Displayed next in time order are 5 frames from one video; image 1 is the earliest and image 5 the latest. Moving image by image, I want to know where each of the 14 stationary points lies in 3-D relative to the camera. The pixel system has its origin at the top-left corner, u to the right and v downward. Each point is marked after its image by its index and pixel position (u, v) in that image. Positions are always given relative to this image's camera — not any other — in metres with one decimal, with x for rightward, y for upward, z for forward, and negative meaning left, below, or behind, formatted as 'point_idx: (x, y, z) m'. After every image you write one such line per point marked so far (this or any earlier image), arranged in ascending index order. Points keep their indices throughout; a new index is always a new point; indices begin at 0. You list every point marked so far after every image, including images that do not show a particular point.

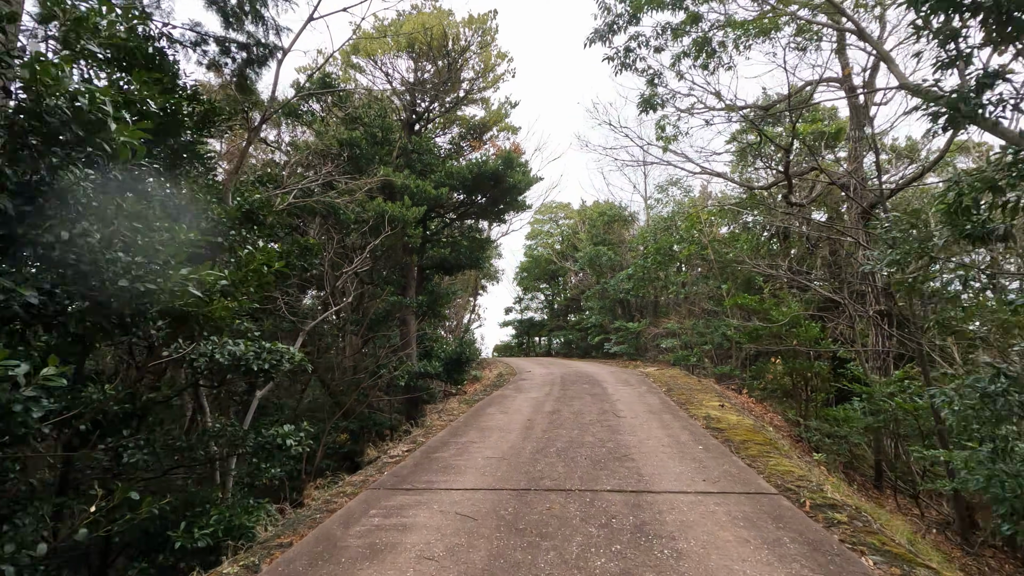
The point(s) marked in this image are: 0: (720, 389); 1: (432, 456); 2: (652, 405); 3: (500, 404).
0: (+3.6, -1.7, +9.0) m
1: (-0.7, -1.4, +4.3) m
2: (+1.8, -1.5, +6.7) m
3: (-0.2, -1.6, +7.2) m
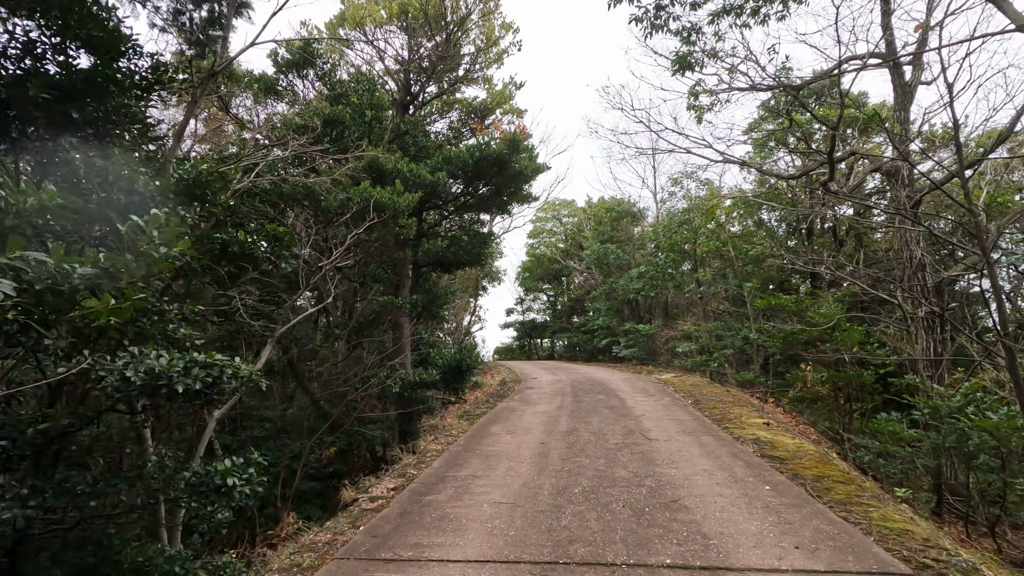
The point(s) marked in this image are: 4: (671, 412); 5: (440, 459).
0: (+3.7, -1.7, +8.0) m
1: (-0.6, -1.4, +3.4) m
2: (+1.9, -1.5, +5.7) m
3: (-0.1, -1.6, +6.2) m
4: (+1.9, -1.5, +6.4) m
5: (-0.6, -1.5, +4.5) m
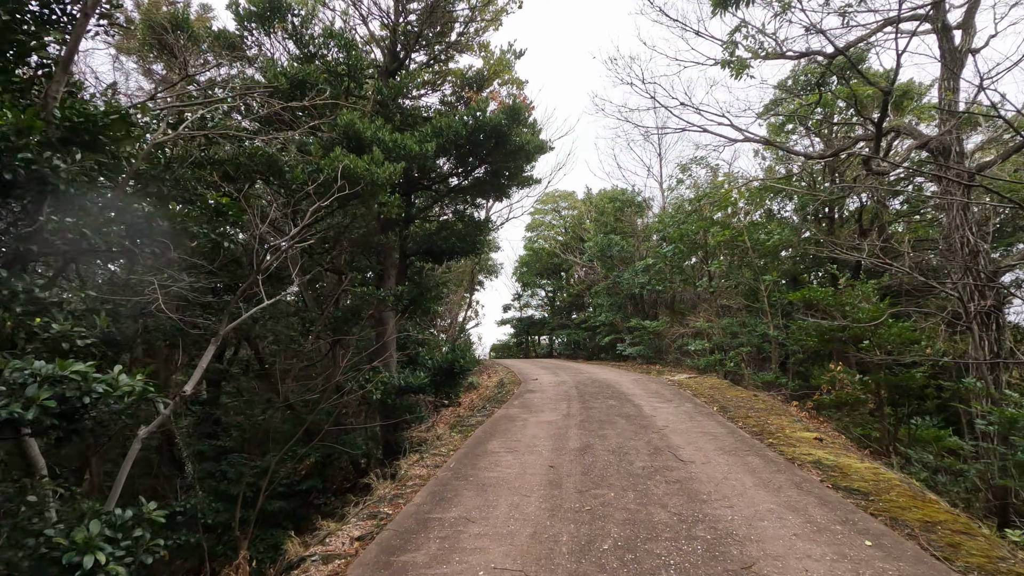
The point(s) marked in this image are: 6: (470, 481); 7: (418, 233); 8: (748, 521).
0: (+3.7, -1.6, +7.1) m
1: (-0.5, -1.3, +2.4) m
2: (+1.9, -1.4, +4.8) m
3: (-0.1, -1.5, +5.3) m
4: (+1.9, -1.4, +5.4) m
5: (-0.6, -1.4, +3.5) m
6: (-0.3, -1.4, +3.7) m
7: (-1.4, +0.8, +7.7) m
8: (+1.3, -1.3, +2.8) m
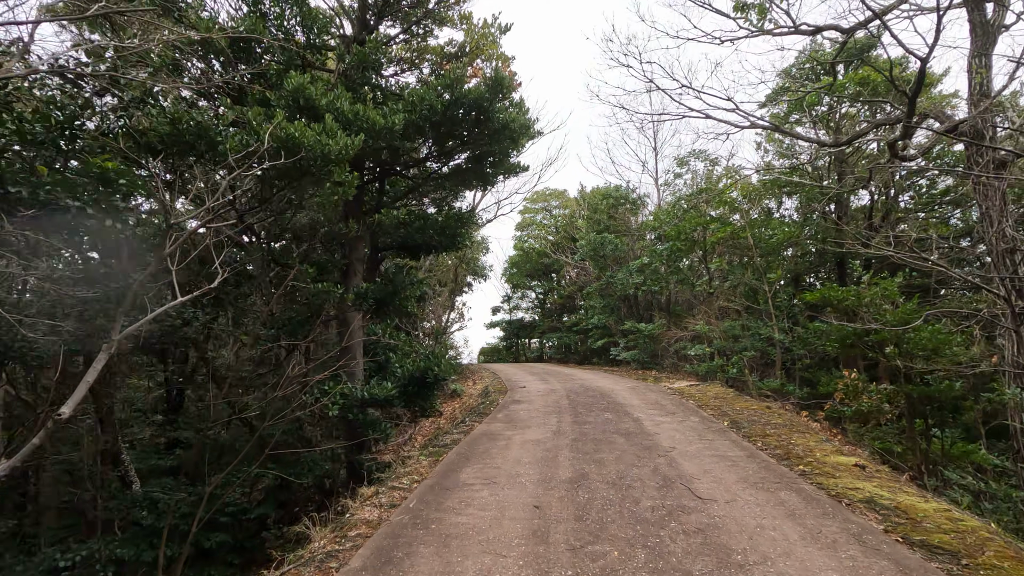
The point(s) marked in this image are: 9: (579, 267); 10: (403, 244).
0: (+3.5, -1.6, +6.3) m
1: (-0.7, -1.2, +1.6) m
2: (+1.7, -1.3, +4.0) m
3: (-0.3, -1.4, +4.5) m
4: (+1.8, -1.4, +4.6) m
5: (-0.7, -1.3, +2.7) m
6: (-0.5, -1.3, +2.9) m
7: (-1.6, +0.8, +6.9) m
8: (+1.2, -1.2, +2.0) m
9: (+2.4, +0.7, +18.6) m
10: (-1.5, +0.6, +7.3) m
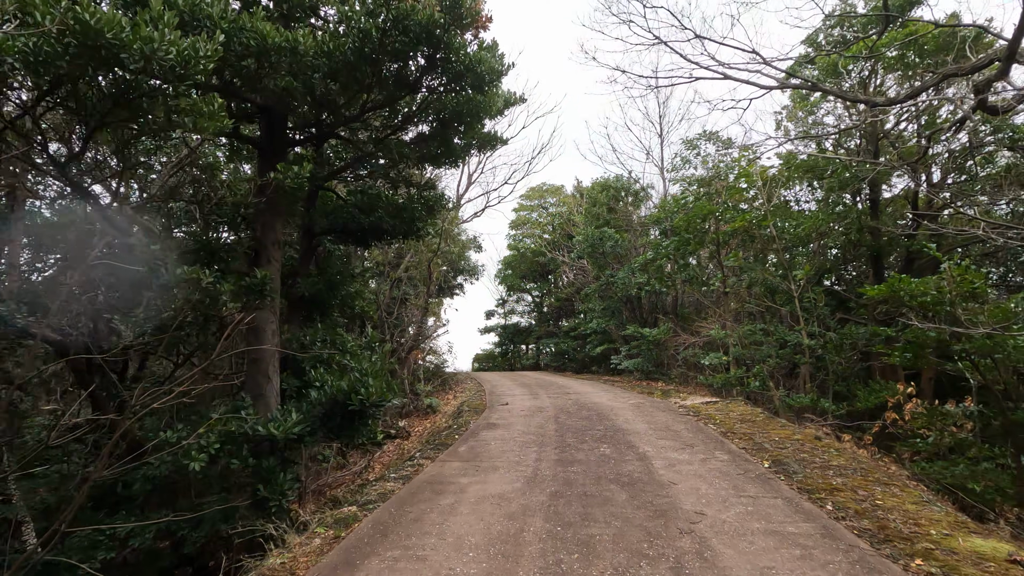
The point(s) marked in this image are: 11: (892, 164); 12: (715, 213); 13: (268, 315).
0: (+3.1, -1.5, +4.8) m
1: (-1.0, -1.1, +0.1) m
2: (+1.4, -1.2, +2.5) m
3: (-0.6, -1.3, +2.9) m
4: (+1.4, -1.3, +3.1) m
5: (-1.1, -1.2, +1.1) m
6: (-0.8, -1.2, +1.3) m
7: (-1.9, +0.9, +5.4) m
8: (+0.8, -1.1, +0.5) m
9: (+2.1, +0.7, +17.1) m
10: (-1.8, +0.7, +5.8) m
11: (+6.4, +2.1, +8.8) m
12: (+4.1, +1.5, +10.4) m
13: (-2.2, -0.2, +4.8) m
